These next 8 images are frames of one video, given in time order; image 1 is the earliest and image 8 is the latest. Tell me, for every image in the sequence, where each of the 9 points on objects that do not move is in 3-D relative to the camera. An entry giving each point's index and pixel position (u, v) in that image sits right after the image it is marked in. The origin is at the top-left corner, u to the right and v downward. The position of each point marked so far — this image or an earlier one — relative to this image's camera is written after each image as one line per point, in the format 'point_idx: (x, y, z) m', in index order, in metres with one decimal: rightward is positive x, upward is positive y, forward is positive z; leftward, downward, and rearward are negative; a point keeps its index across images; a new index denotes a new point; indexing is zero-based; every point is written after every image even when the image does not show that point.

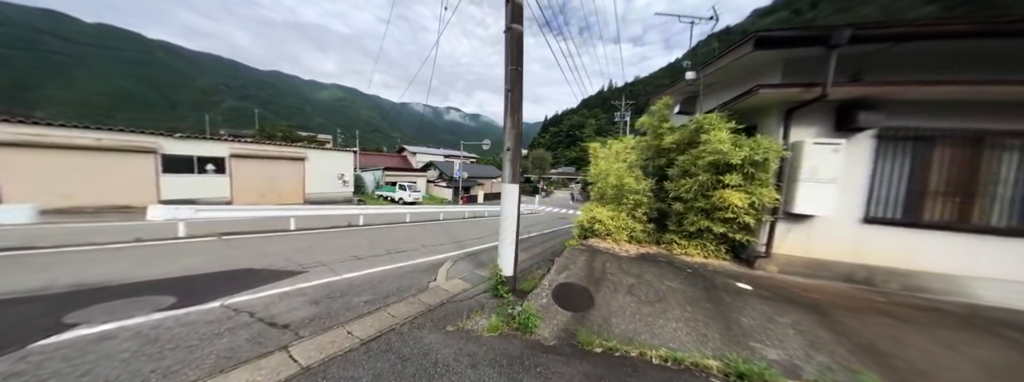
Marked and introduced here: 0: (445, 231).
0: (-2.4, -1.4, +9.0) m
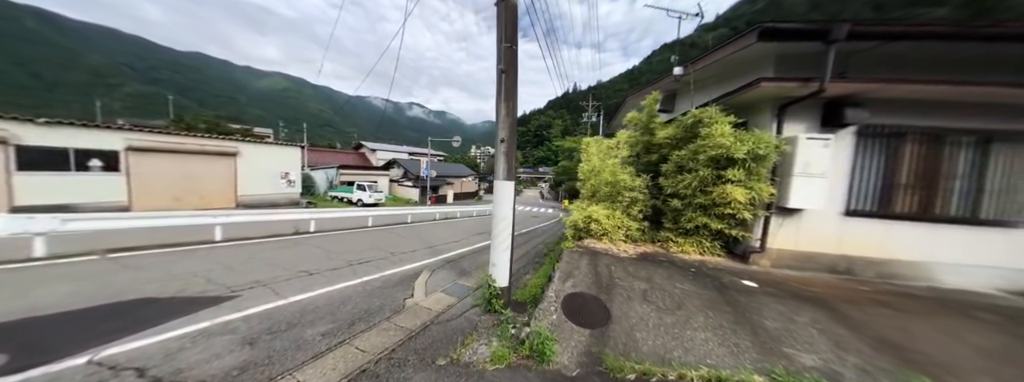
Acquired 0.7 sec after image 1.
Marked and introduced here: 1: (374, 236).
0: (-3.1, -1.4, +8.1) m
1: (-4.1, -1.3, +7.4) m
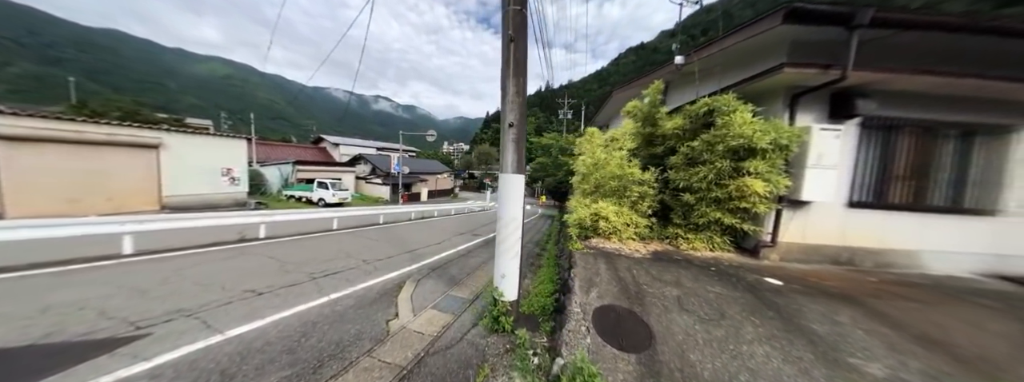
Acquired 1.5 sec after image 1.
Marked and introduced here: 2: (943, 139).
0: (-3.5, -1.3, +7.2) m
1: (-4.4, -1.3, +6.4) m
2: (+6.7, +0.8, +3.9) m
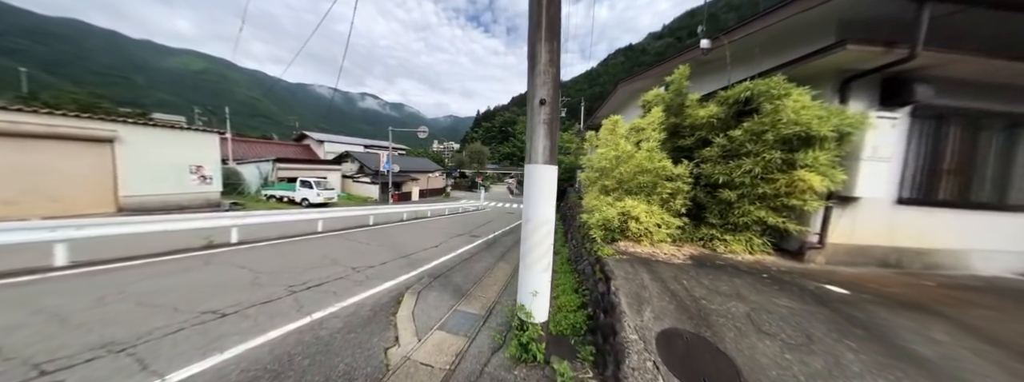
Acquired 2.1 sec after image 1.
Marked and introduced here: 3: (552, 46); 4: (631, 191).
0: (-3.4, -1.3, +6.5) m
1: (-4.2, -1.2, +5.7) m
2: (+6.9, +0.9, +3.6) m
3: (+0.4, +1.3, +2.3) m
4: (+1.8, 0.0, +3.8) m
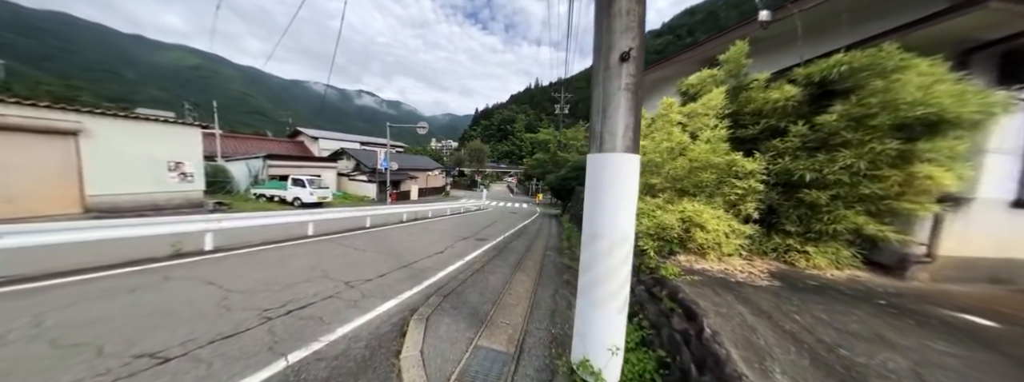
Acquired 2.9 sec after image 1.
0: (-3.0, -1.3, +5.7) m
1: (-3.9, -1.2, +4.9) m
2: (+7.3, +0.9, +2.9) m
3: (+0.7, +1.3, +1.5) m
4: (+2.1, 0.0, +3.1) m
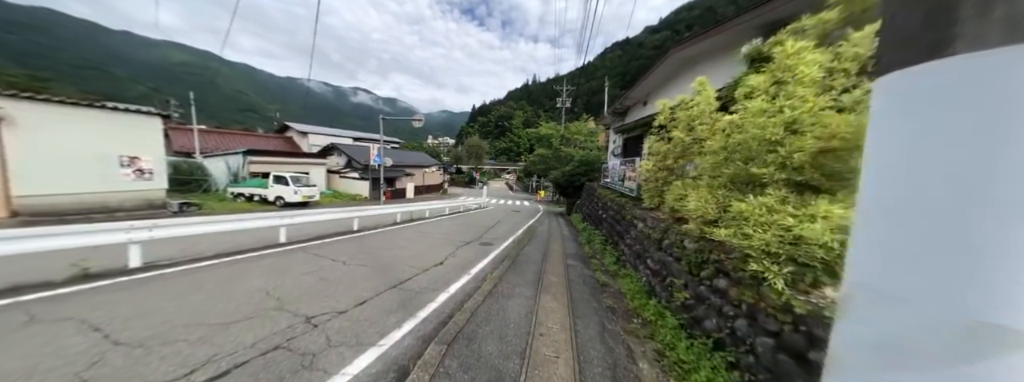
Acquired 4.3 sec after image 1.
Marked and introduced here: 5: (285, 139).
0: (-2.7, -1.2, +4.6) m
1: (-3.6, -1.2, +3.8) m
2: (+7.6, +1.0, +1.9) m
3: (+1.1, +1.3, +0.4) m
4: (+2.5, 0.0, +2.0) m
5: (-17.1, +4.0, +19.2) m
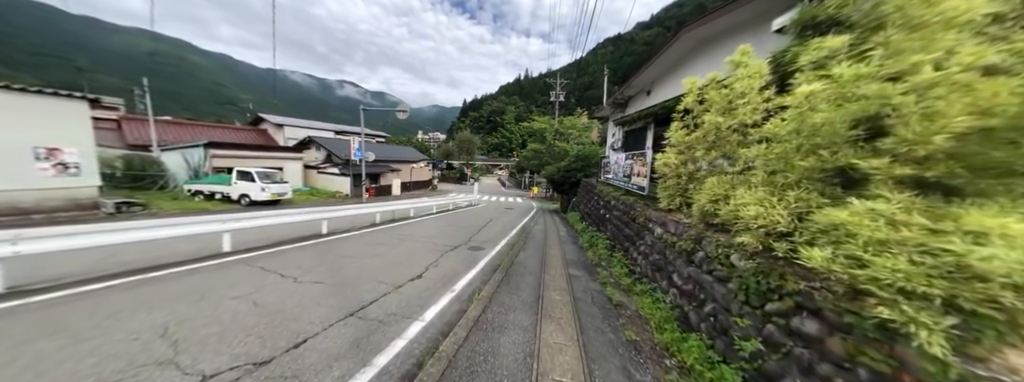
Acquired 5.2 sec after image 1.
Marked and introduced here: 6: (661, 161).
0: (-2.8, -1.2, +3.8) m
1: (-3.6, -1.2, +2.9) m
2: (+7.6, +1.0, +1.4) m
3: (+1.1, +1.2, -0.3) m
4: (+2.4, 0.0, +1.3) m
5: (-17.7, +4.2, +17.8) m
6: (+2.3, +0.5, +3.8) m
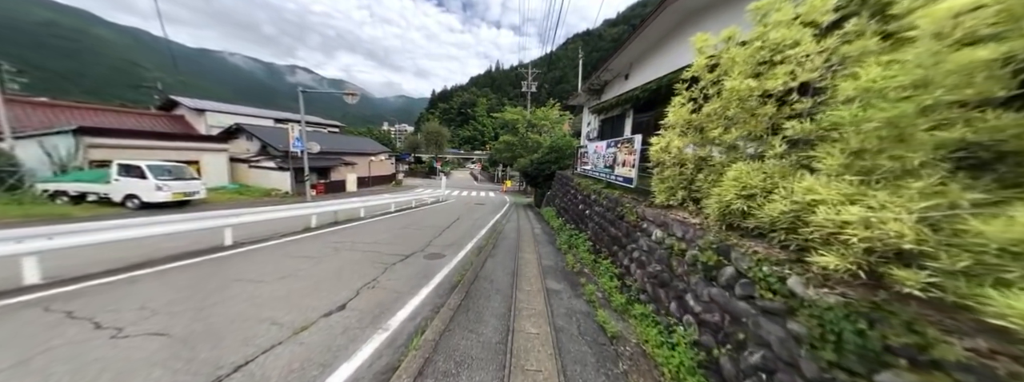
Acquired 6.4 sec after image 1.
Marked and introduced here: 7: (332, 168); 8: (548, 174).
0: (-3.3, -1.2, +2.5) m
1: (-4.0, -1.2, +1.6) m
2: (+7.3, +1.1, +1.2) m
3: (+1.0, +1.2, -1.2) m
4: (+2.2, +0.1, +0.6) m
5: (-19.6, +4.3, +14.8) m
6: (+1.8, +0.6, +3.1) m
7: (-10.6, +1.4, +15.0) m
8: (+2.0, +1.0, +14.6) m
